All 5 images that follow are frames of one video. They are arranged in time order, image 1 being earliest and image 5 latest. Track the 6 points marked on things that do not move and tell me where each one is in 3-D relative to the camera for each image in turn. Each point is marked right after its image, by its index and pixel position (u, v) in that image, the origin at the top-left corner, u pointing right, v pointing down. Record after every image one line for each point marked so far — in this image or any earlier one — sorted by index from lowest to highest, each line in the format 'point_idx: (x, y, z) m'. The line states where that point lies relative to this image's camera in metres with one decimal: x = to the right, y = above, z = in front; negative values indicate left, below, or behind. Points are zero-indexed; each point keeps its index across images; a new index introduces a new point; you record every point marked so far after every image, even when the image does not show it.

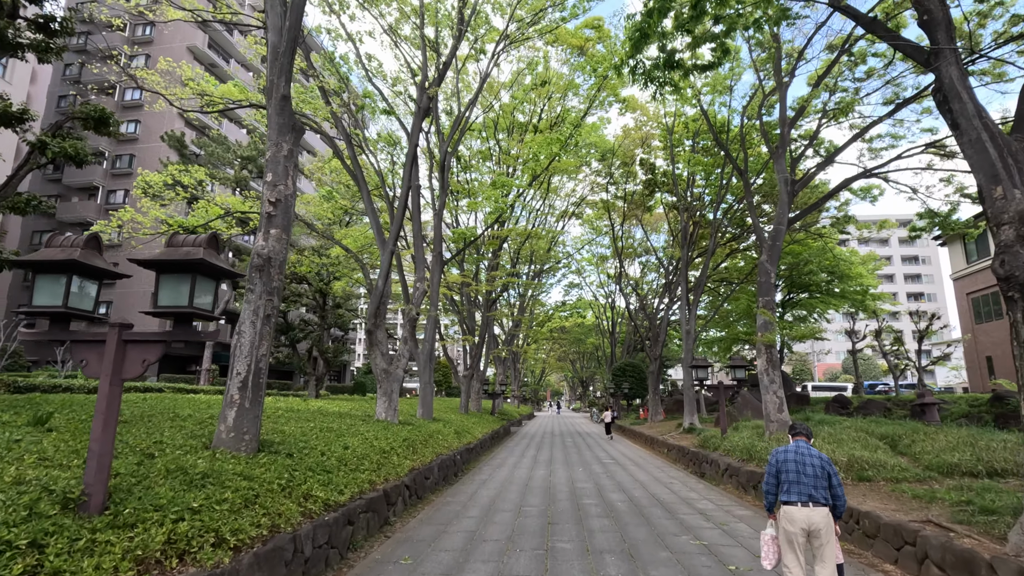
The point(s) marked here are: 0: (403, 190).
0: (-1.4, +1.3, +7.1) m
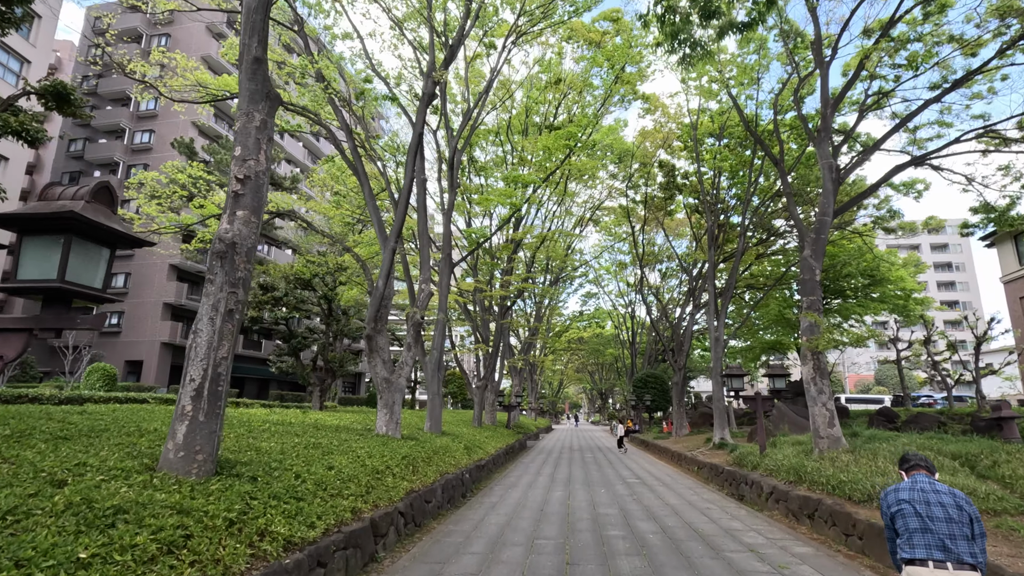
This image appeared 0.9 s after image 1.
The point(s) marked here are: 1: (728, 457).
0: (-1.3, +1.3, +6.5) m
1: (+3.3, -2.6, +8.2) m
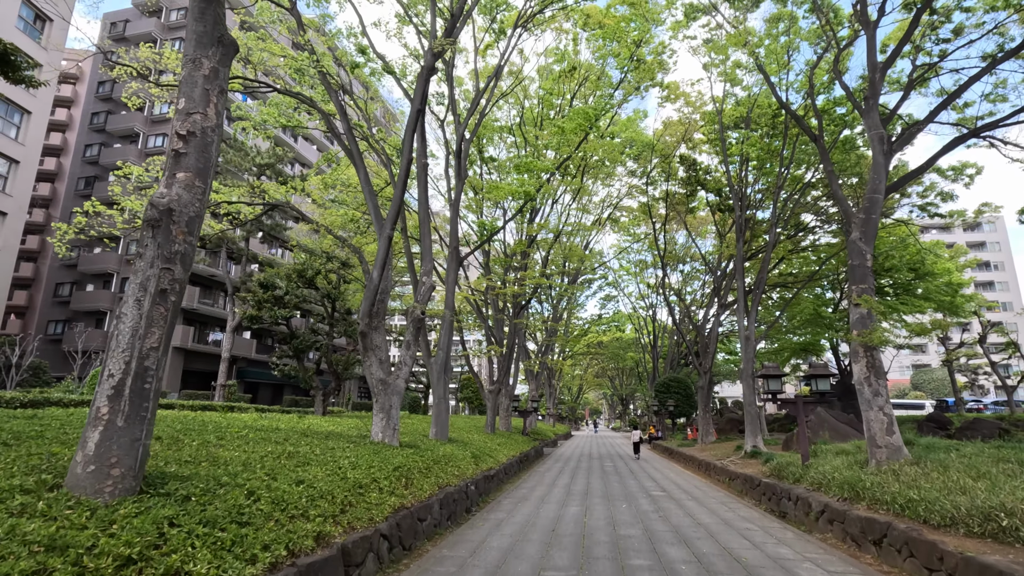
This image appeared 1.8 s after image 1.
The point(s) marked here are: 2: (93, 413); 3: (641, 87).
0: (-1.2, +1.4, +5.9) m
1: (+3.5, -2.5, +7.4) m
2: (-1.9, -0.6, +2.4) m
3: (+2.9, +4.5, +12.2) m
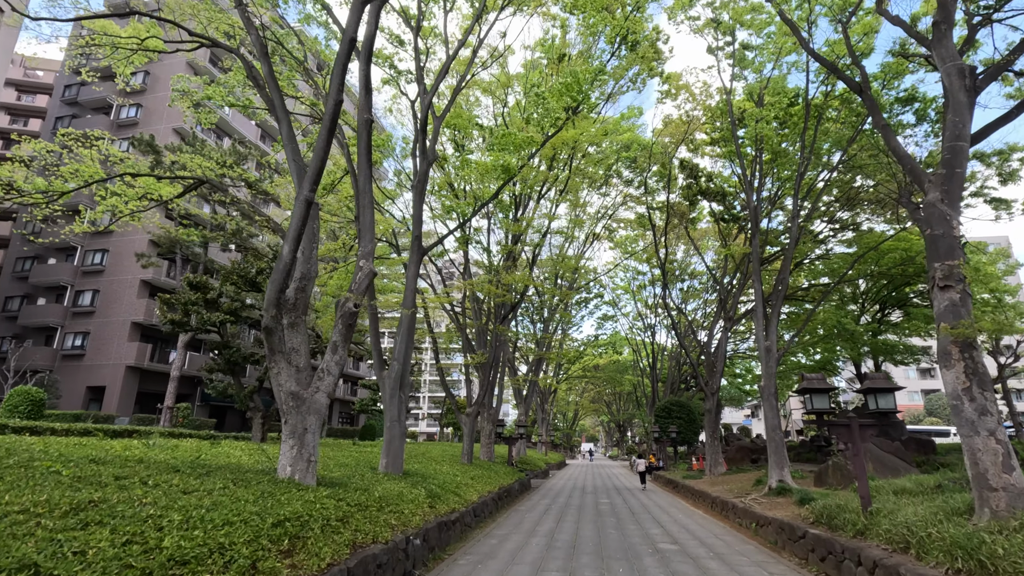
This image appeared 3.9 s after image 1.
0: (-1.5, +1.5, +4.5) m
1: (+3.1, -2.4, +5.8) m
2: (-2.2, -0.2, +0.9) m
3: (+2.6, +4.3, +10.9) m
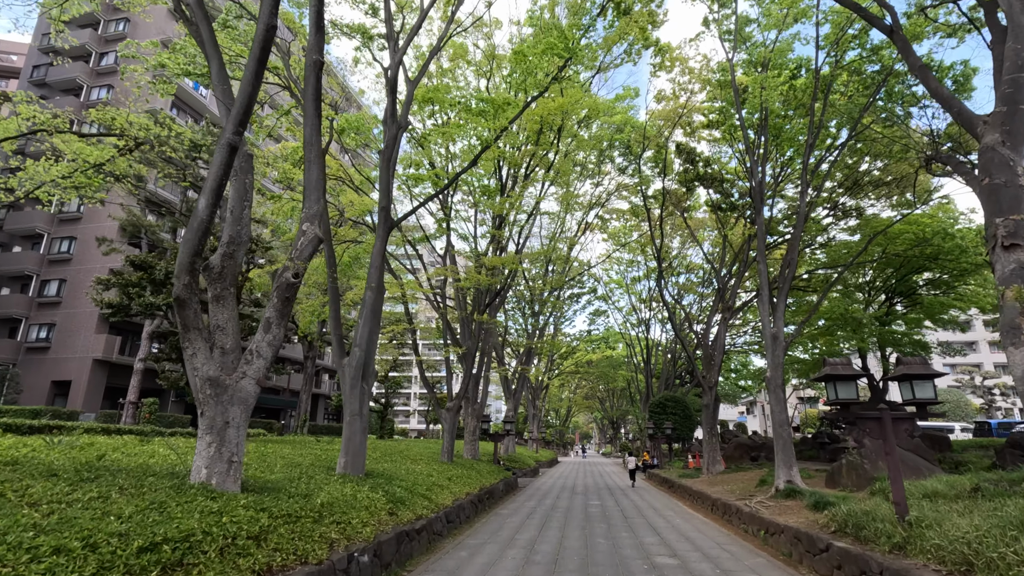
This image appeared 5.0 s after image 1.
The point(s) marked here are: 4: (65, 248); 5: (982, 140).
0: (-1.7, +1.8, +3.7) m
1: (+2.9, -2.2, +5.1) m
2: (-2.4, 0.0, +0.1) m
3: (+2.3, +4.6, +10.1) m
4: (-14.6, +1.3, +17.5) m
5: (+3.0, +0.9, +3.5) m
